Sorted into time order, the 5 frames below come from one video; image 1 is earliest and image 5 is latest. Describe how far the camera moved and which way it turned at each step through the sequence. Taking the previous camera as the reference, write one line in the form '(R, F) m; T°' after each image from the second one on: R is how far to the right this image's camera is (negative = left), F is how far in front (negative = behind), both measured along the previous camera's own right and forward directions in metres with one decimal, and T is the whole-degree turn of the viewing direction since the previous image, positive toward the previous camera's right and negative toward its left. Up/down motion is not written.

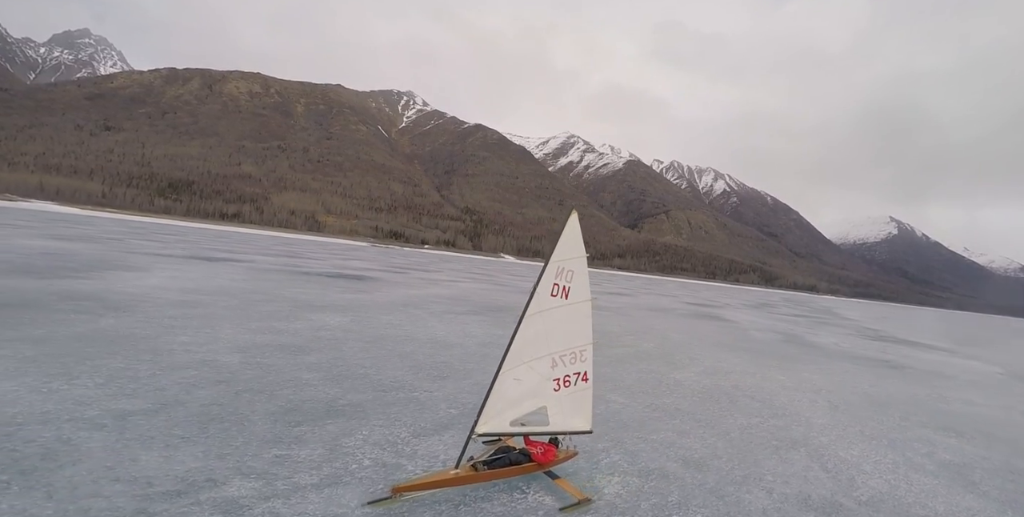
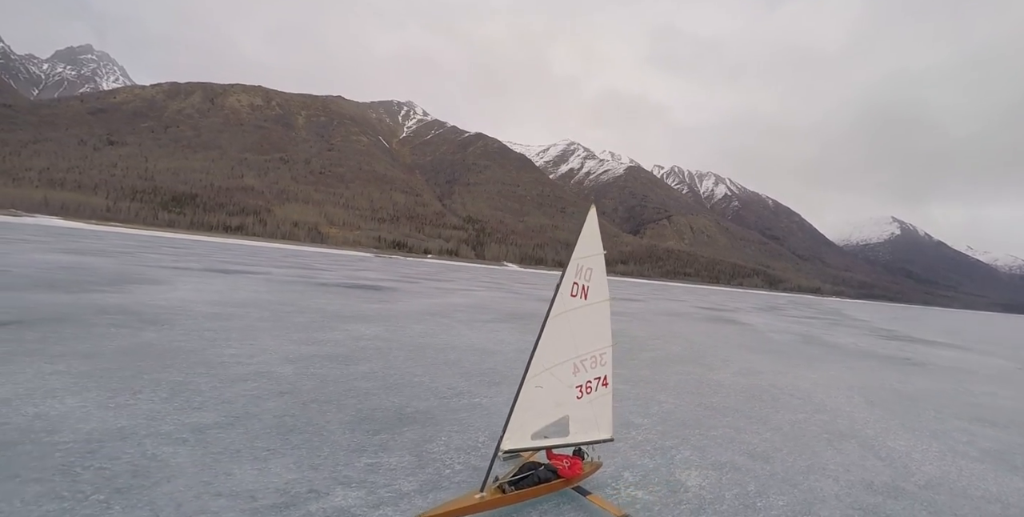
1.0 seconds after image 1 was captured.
(-1.9, -0.8) m; +1°
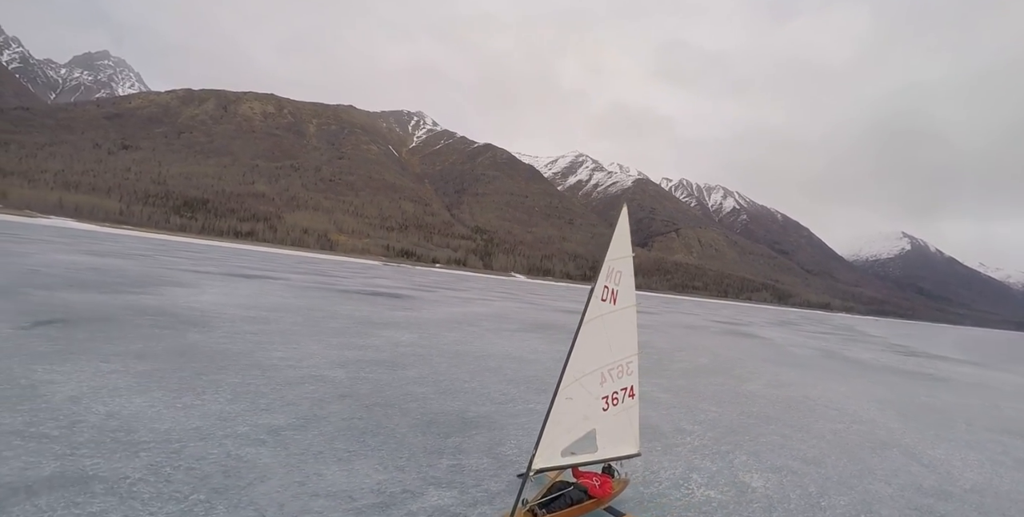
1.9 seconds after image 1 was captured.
(-1.9, -1.0) m; 0°
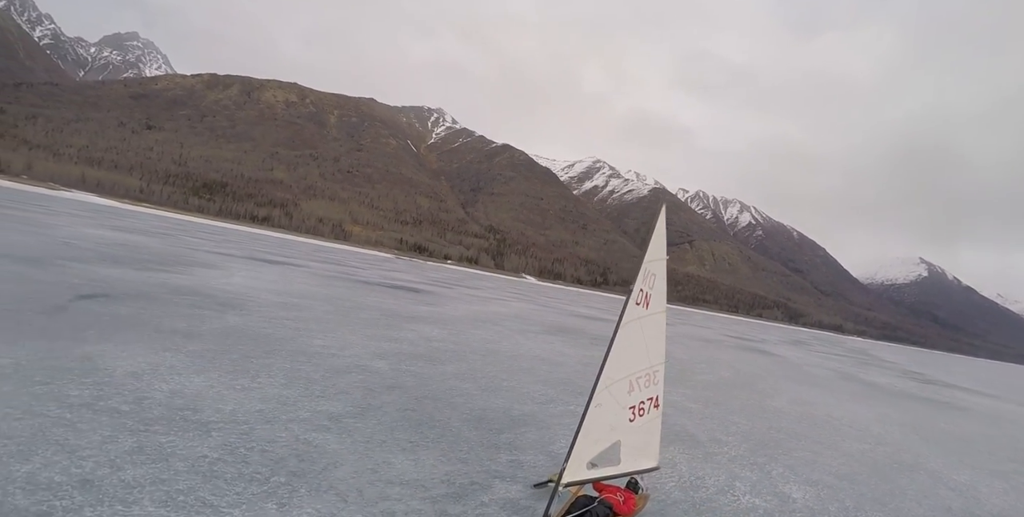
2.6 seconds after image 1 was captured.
(-1.6, -0.9) m; -1°
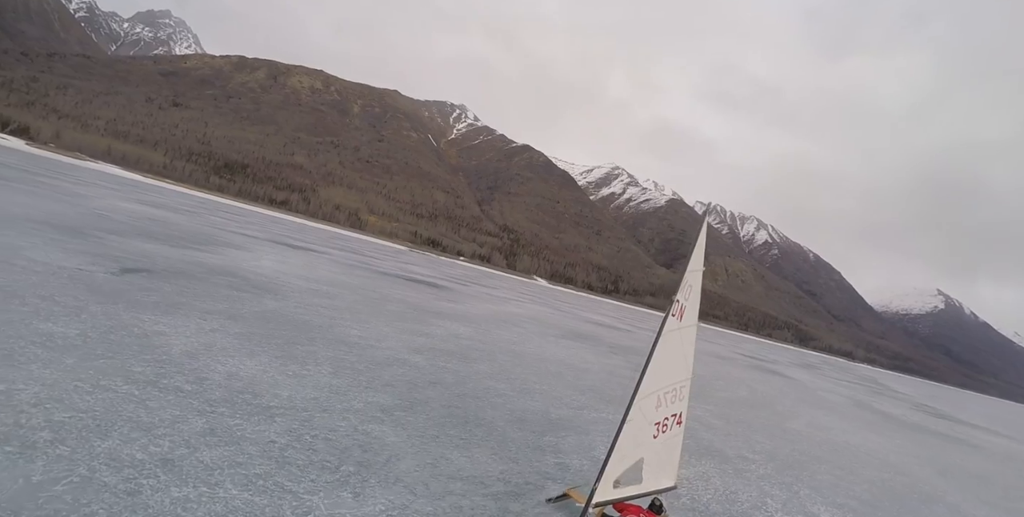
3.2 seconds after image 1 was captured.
(-1.5, -0.9) m; -1°
